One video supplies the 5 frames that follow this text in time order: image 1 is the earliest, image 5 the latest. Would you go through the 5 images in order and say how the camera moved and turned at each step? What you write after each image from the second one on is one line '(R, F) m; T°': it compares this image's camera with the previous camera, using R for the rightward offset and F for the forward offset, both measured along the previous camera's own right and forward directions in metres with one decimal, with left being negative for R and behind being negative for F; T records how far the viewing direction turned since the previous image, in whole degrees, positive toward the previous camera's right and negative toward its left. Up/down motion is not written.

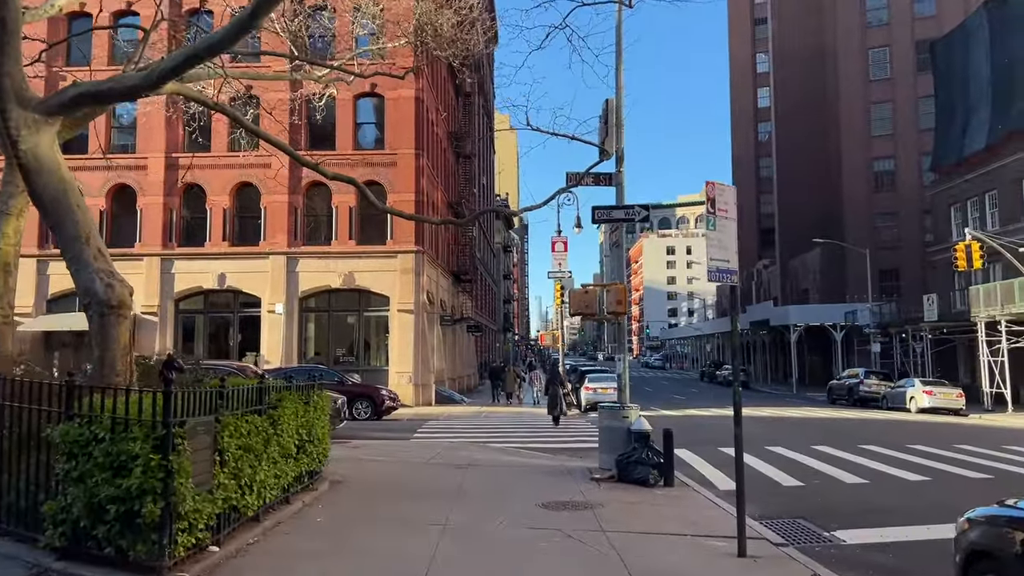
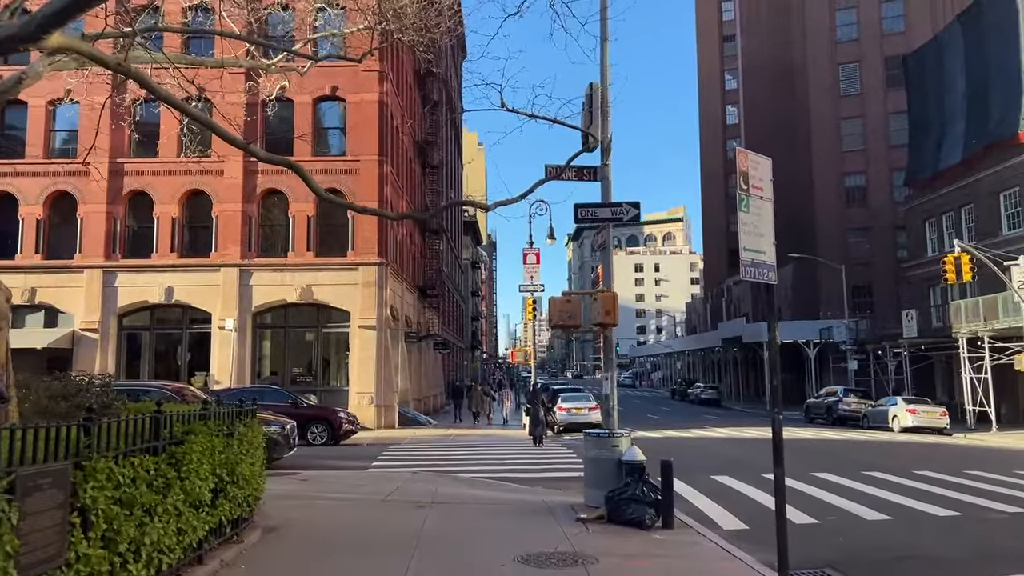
(0.0, +1.5) m; +2°
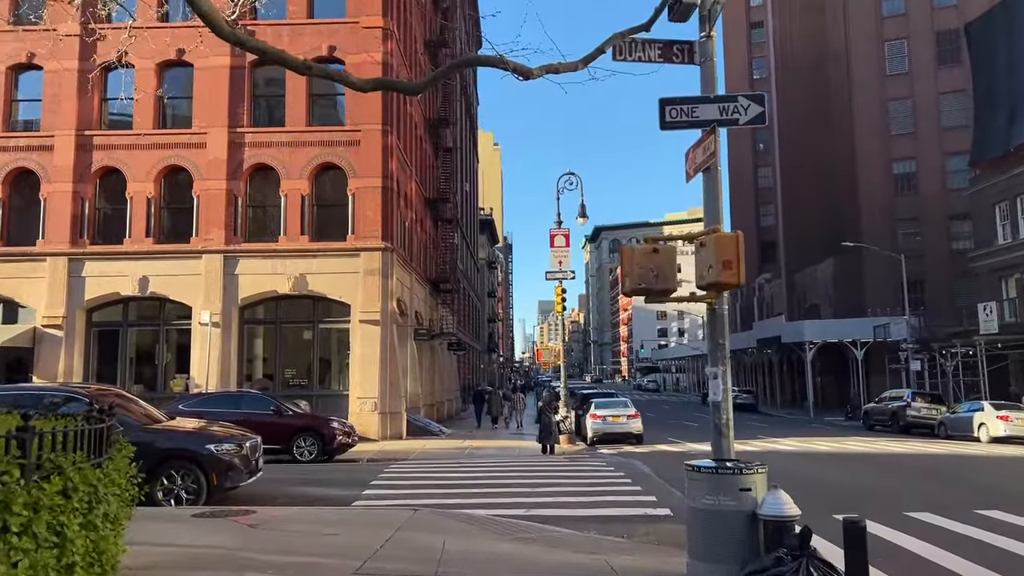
(-0.3, +3.8) m; -1°
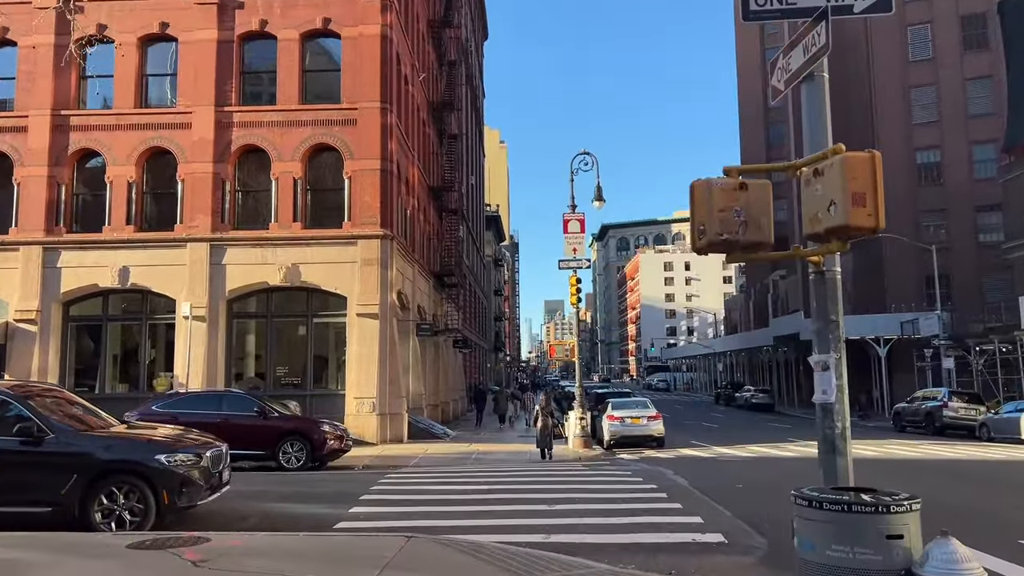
(-0.1, +1.9) m; 0°
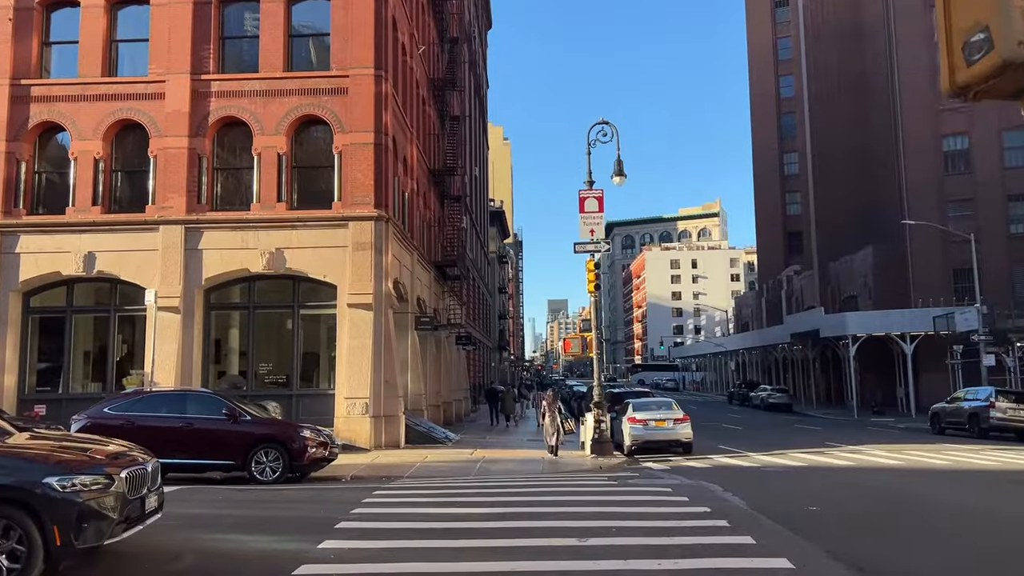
(-0.2, +2.3) m; 0°
